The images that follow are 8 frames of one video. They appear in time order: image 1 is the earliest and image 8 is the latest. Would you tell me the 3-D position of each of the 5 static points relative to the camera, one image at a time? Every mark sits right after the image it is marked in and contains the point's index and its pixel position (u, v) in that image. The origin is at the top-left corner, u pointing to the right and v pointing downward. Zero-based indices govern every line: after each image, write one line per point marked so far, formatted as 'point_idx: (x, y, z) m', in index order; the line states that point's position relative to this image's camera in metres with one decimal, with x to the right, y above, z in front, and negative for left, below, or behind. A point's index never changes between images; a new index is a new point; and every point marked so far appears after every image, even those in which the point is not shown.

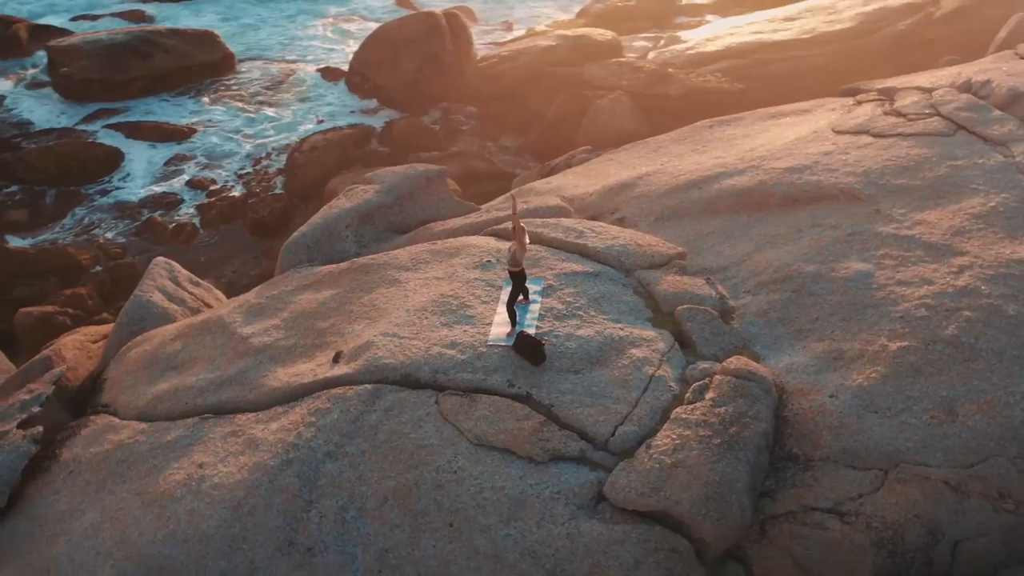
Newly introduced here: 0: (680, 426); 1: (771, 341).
0: (+0.6, -0.5, +4.2) m
1: (+1.1, -0.2, +4.8) m
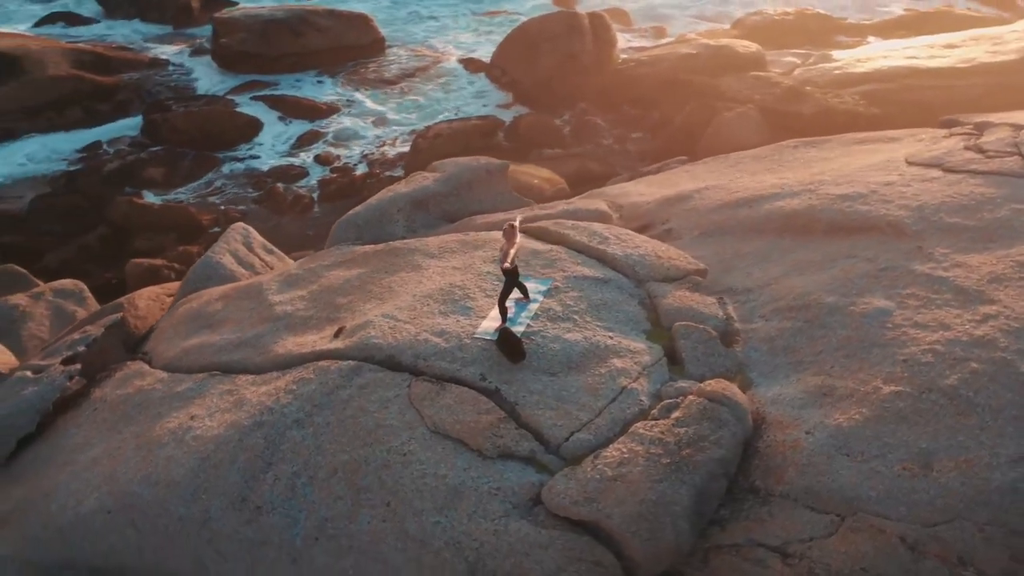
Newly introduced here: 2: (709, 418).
0: (+0.5, -0.6, +4.1) m
1: (+1.1, -0.3, +4.6) m
2: (+0.8, -0.5, +4.2) m
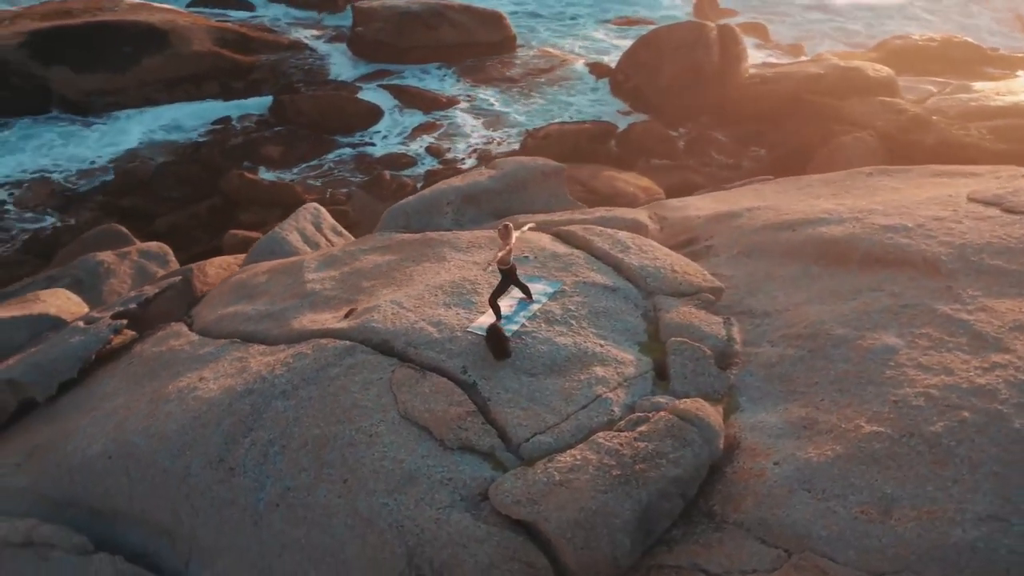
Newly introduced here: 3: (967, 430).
0: (+0.3, -0.6, +4.1) m
1: (+1.0, -0.4, +4.5) m
2: (+0.6, -0.6, +4.1) m
3: (+1.7, -0.5, +4.0) m
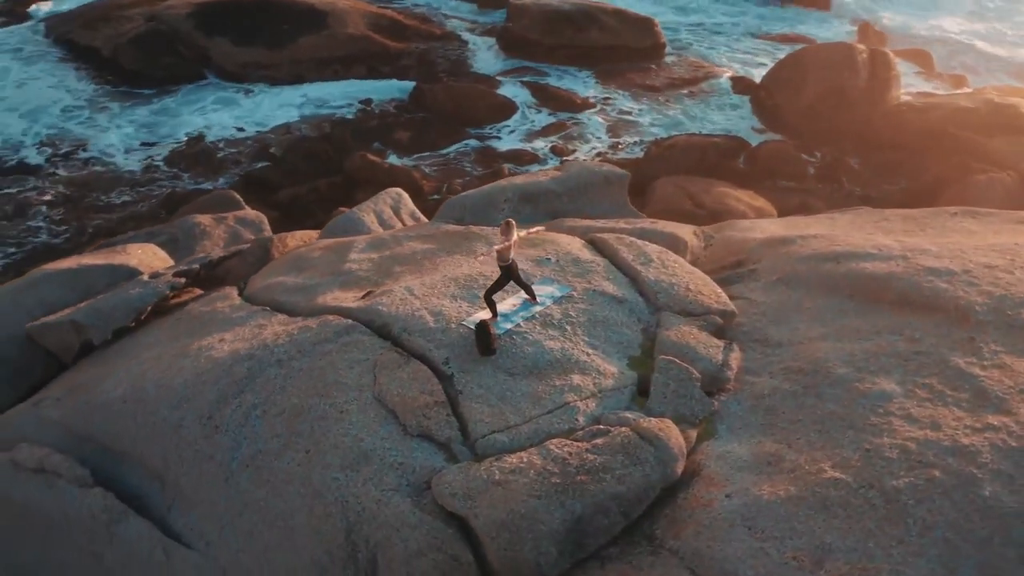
0: (+0.1, -0.6, +4.1) m
1: (+0.9, -0.5, +4.4) m
2: (+0.4, -0.6, +4.1) m
3: (+1.4, -0.7, +3.7) m
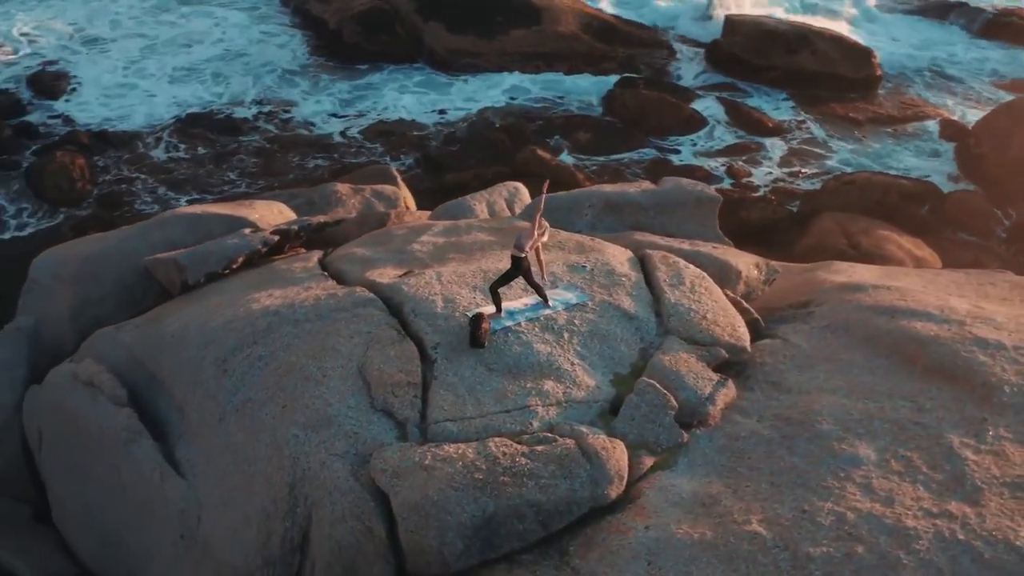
0: (-0.1, -0.6, +4.1) m
1: (+0.7, -0.7, +4.2) m
2: (+0.2, -0.6, +4.0) m
3: (+1.1, -0.9, +3.5) m
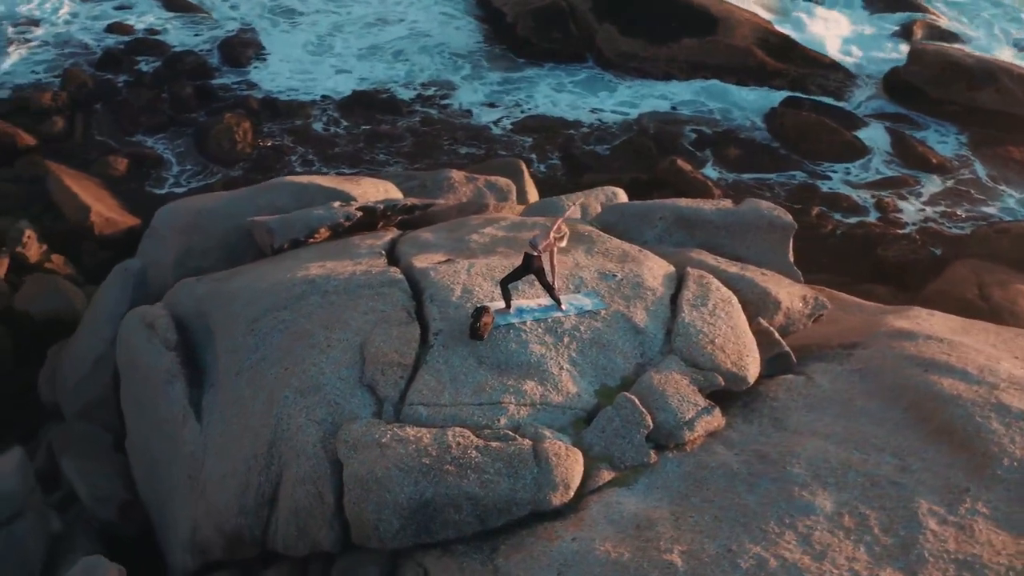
0: (-0.3, -0.6, +4.2) m
1: (+0.5, -0.7, +4.1) m
2: (0.0, -0.6, +4.0) m
3: (+0.7, -1.0, +3.3) m
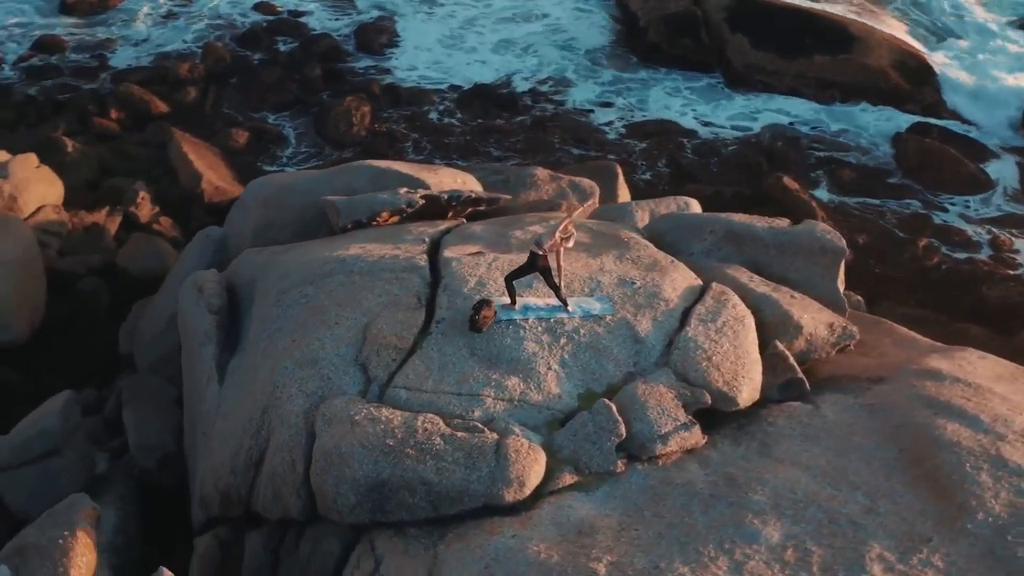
0: (-0.4, -0.5, +4.2) m
1: (+0.4, -0.8, +4.1) m
2: (-0.2, -0.6, +4.1) m
3: (+0.4, -1.0, +3.3) m
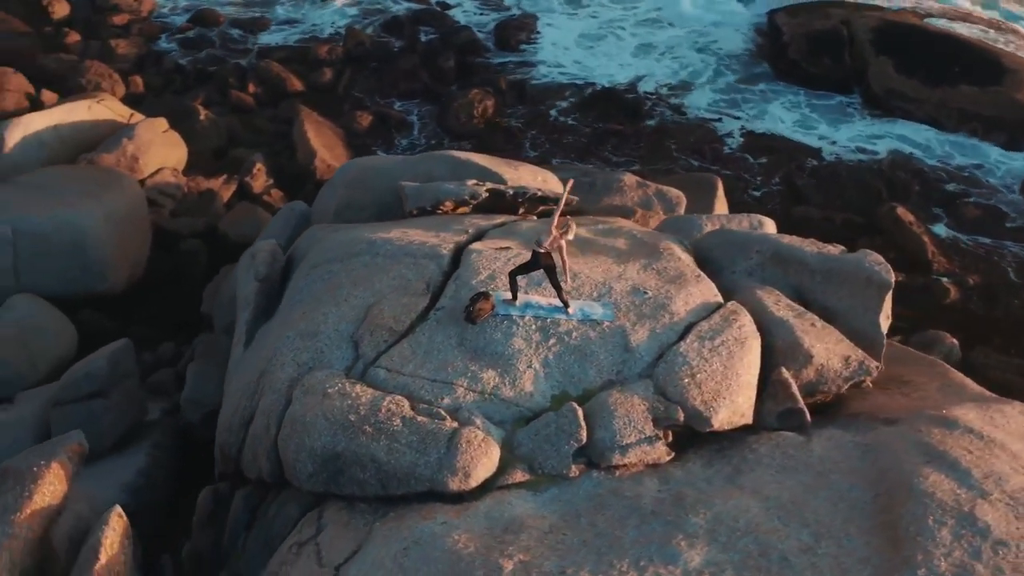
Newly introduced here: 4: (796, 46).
0: (-0.5, -0.4, +4.3) m
1: (+0.2, -0.8, +4.0) m
2: (-0.3, -0.6, +4.1) m
3: (+0.1, -1.0, +3.3) m
4: (+3.3, +2.9, +12.9) m
